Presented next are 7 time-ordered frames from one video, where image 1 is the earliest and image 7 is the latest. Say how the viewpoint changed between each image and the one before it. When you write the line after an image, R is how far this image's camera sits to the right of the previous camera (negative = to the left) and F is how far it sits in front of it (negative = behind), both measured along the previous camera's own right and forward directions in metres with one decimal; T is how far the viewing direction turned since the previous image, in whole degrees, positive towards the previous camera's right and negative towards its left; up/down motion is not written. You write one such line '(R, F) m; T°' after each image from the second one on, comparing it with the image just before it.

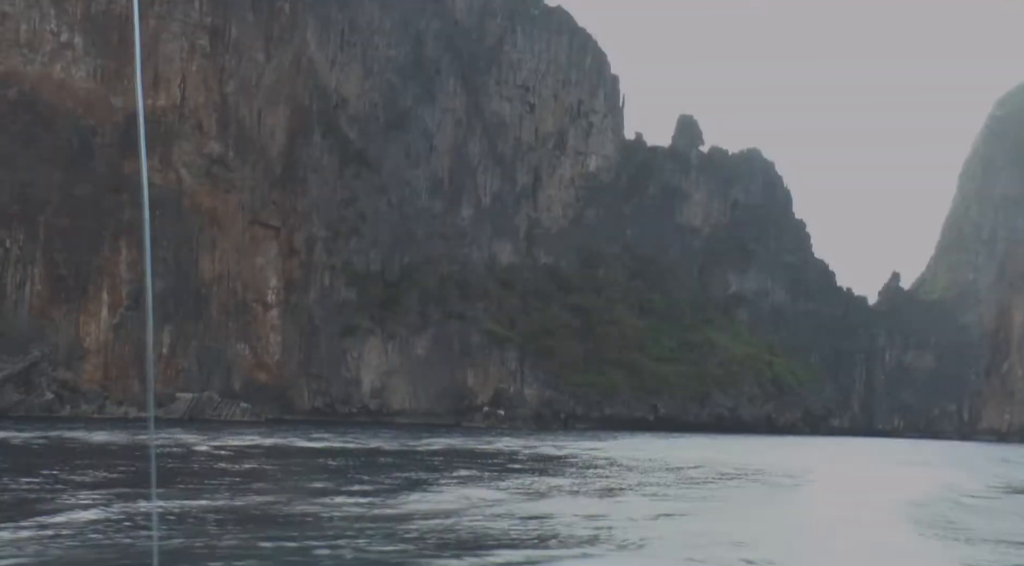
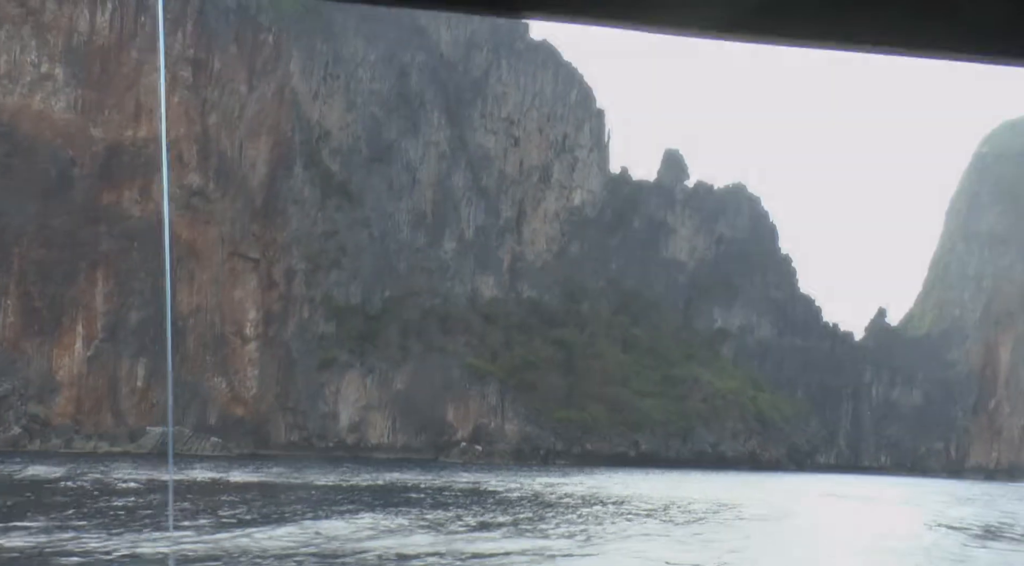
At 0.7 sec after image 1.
(+0.2, +0.1) m; 0°
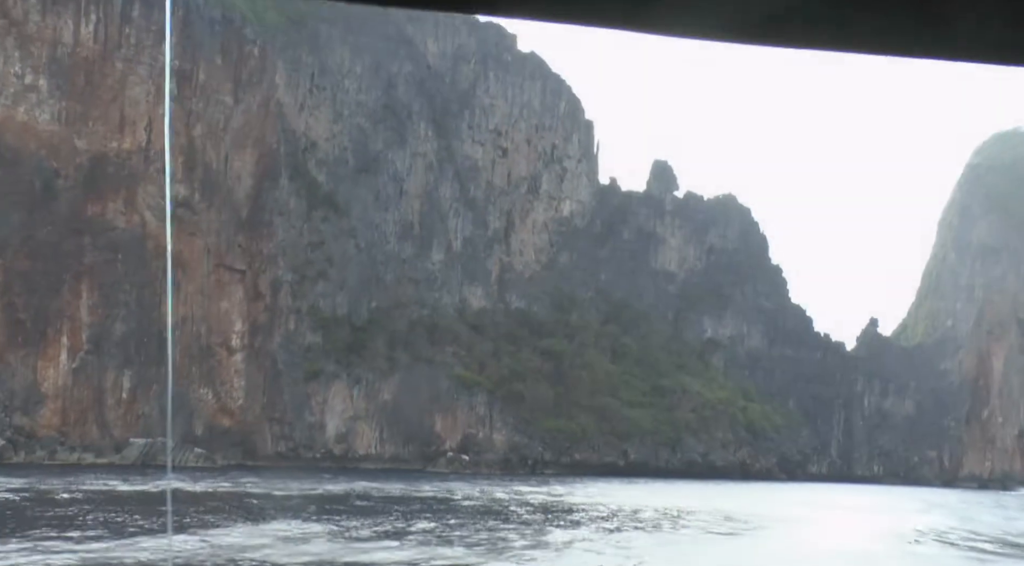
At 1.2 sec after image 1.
(+0.1, 0.0) m; 0°
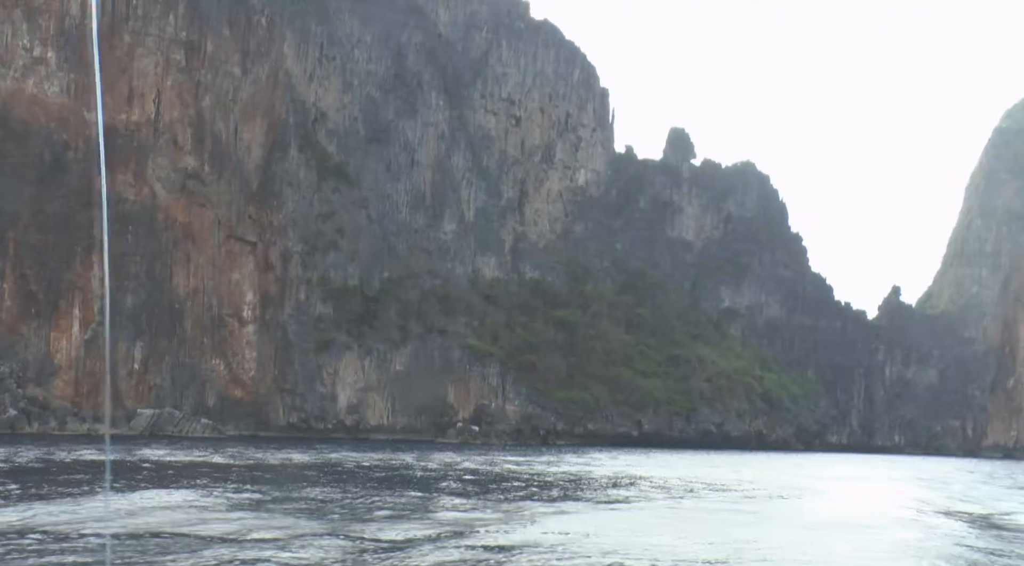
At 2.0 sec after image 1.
(+0.2, +0.1) m; -2°
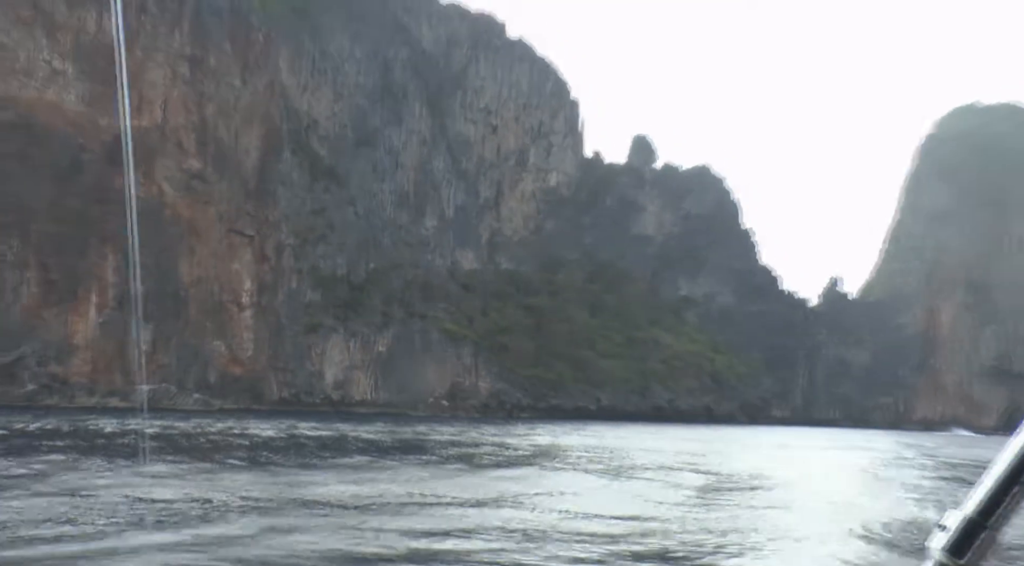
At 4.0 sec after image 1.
(+0.4, -0.9) m; -1°
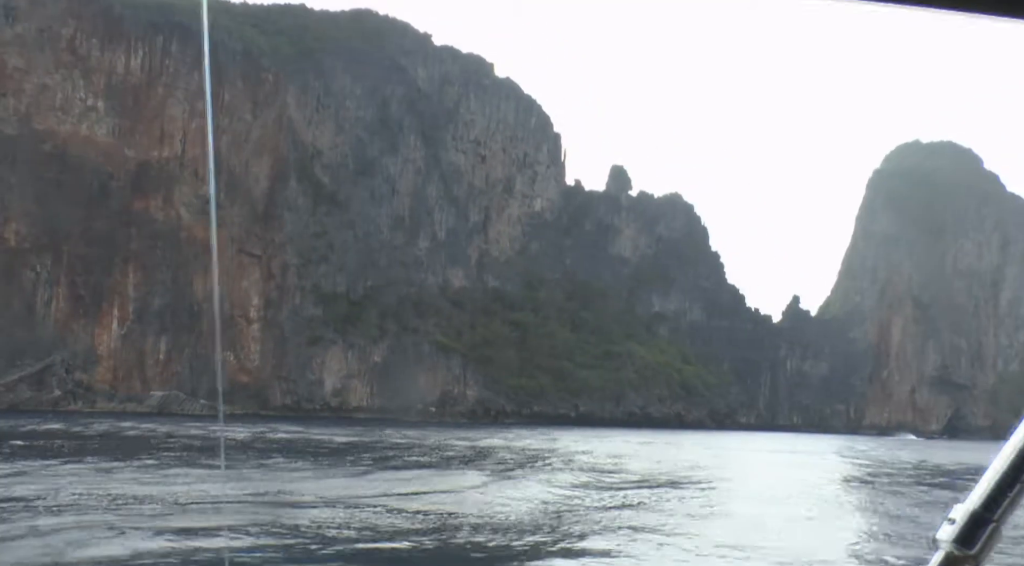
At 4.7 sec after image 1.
(+0.3, -0.9) m; -1°
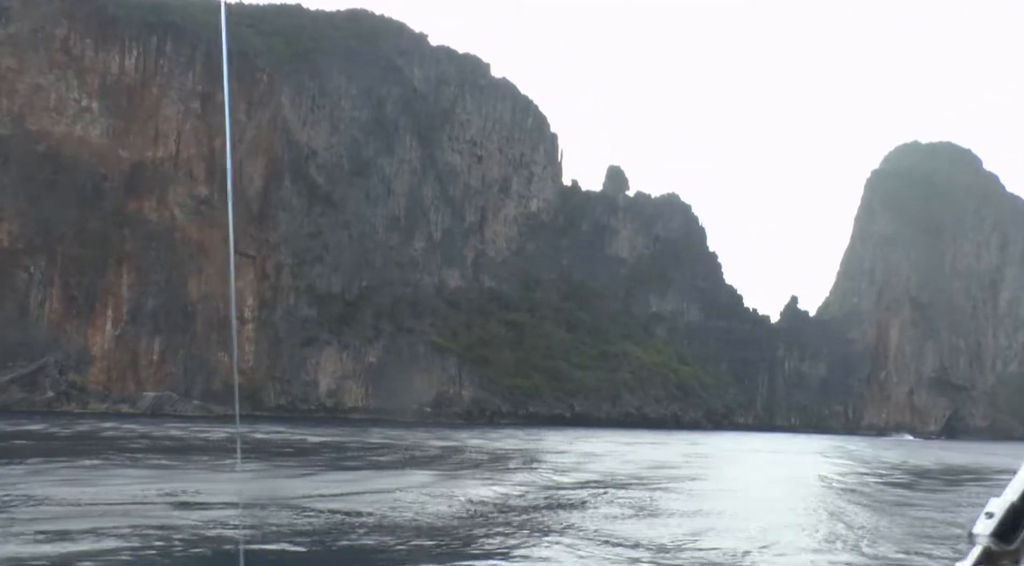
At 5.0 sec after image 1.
(+0.1, +0.1) m; 0°
